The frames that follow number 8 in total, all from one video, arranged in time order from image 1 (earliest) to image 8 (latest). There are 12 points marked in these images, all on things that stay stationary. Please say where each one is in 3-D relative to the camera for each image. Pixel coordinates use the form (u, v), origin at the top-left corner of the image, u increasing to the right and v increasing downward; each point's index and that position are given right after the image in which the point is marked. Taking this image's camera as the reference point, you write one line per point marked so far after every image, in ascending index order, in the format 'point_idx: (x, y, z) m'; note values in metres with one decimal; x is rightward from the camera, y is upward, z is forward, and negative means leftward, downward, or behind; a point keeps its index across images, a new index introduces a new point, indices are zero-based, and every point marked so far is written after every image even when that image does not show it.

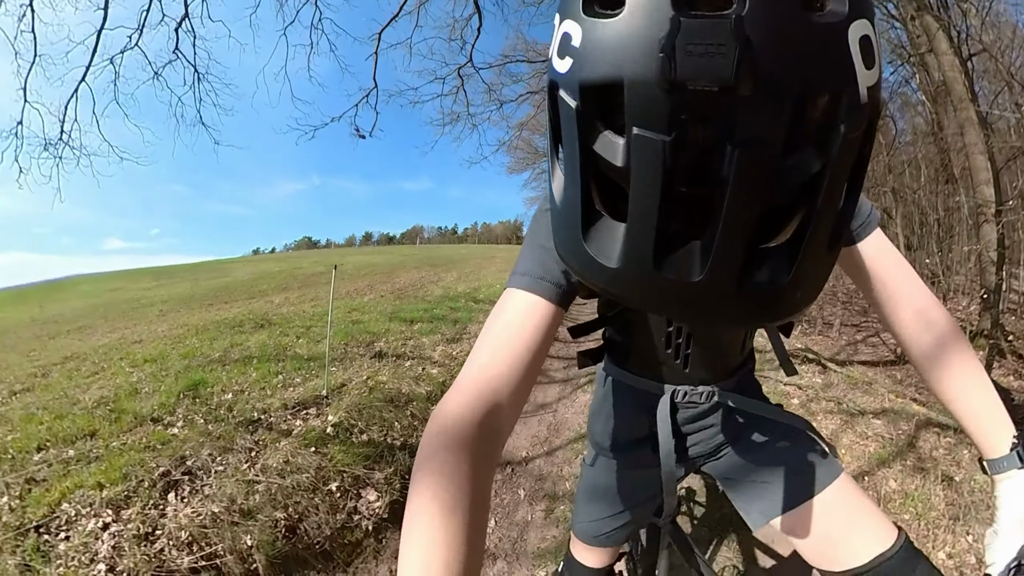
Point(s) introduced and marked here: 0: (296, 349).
0: (-3.2, -1.0, +7.2) m
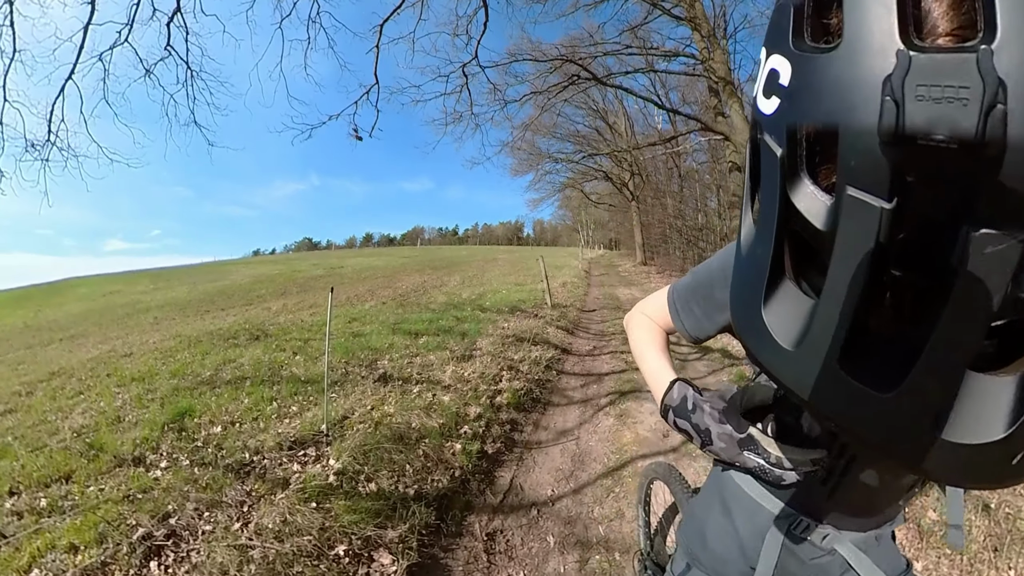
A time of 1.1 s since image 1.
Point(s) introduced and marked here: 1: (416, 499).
0: (-3.0, -1.2, +6.7) m
1: (-0.7, -1.5, +3.6) m
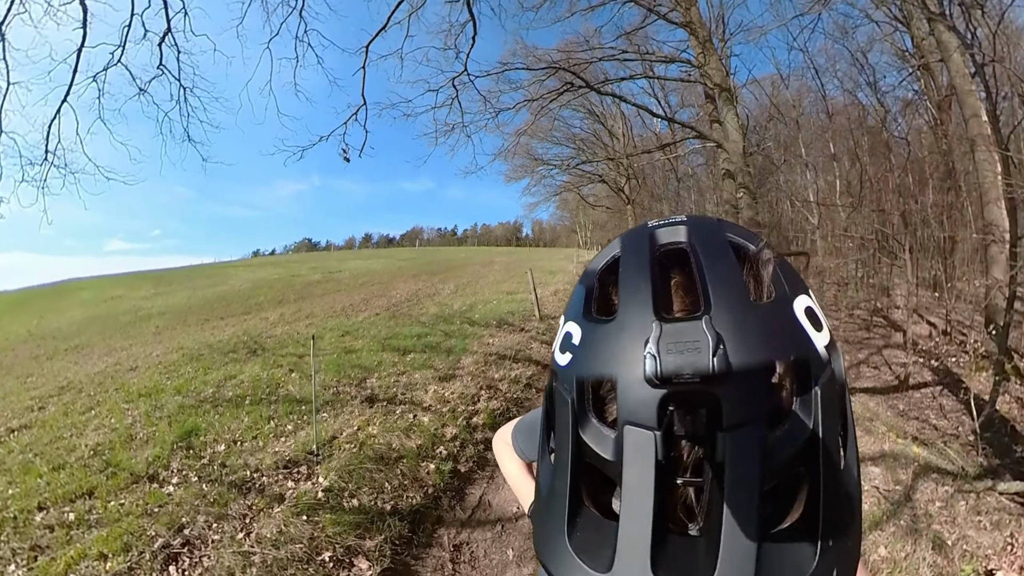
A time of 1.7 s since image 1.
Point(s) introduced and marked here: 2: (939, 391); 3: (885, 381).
0: (-3.3, -1.5, +7.2) m
1: (-1.0, -1.9, +4.1) m
2: (+7.0, -1.6, +7.9) m
3: (+6.4, -1.6, +8.4) m
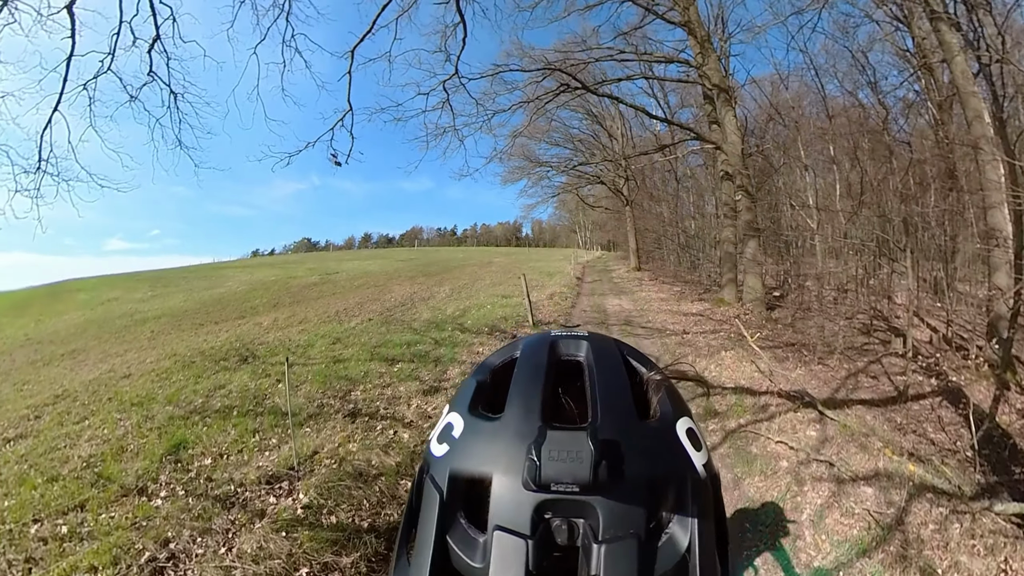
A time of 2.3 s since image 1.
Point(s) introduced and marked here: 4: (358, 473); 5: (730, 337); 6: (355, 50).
0: (-3.5, -1.7, +7.2) m
1: (-1.2, -2.1, +4.2) m
2: (+6.8, -1.8, +7.9) m
3: (+6.2, -1.8, +8.4) m
4: (-1.5, -1.8, +4.8) m
5: (+5.4, -1.2, +12.3) m
6: (-1.6, +2.4, +5.1) m
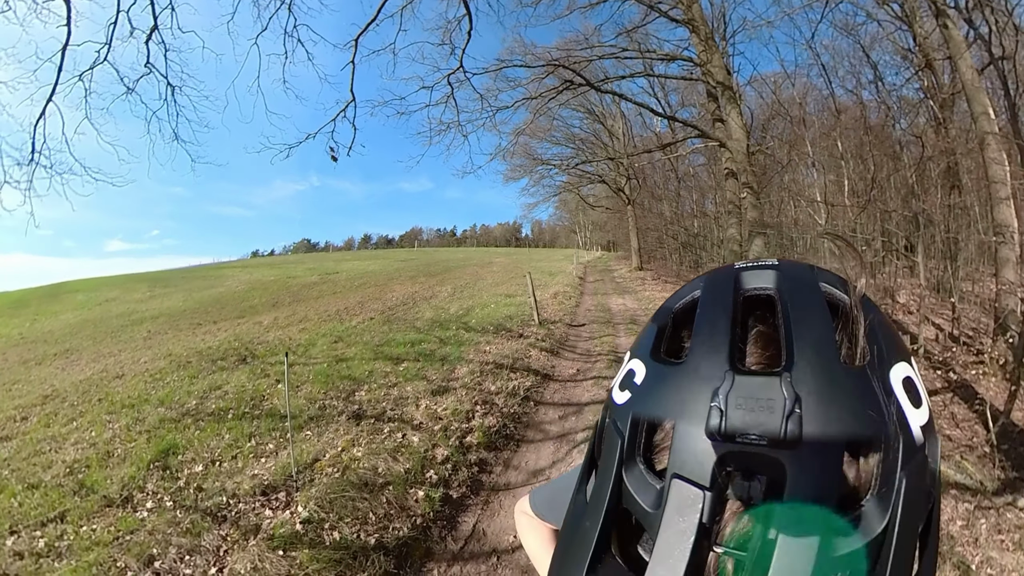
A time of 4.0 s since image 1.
0: (-3.3, -1.6, +6.8) m
1: (-1.0, -2.0, +3.8) m
2: (+6.9, -1.7, +7.5) m
3: (+6.4, -1.7, +8.1) m
4: (-1.3, -1.7, +4.4) m
5: (+5.5, -1.2, +11.9) m
6: (-1.5, +2.5, +4.7) m
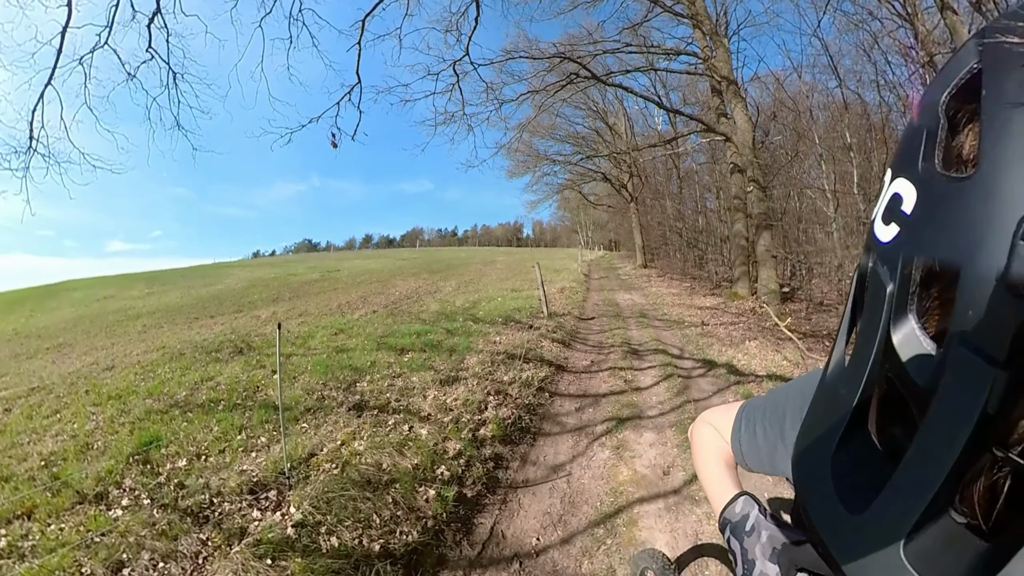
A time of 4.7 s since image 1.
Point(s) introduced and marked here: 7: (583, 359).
0: (-3.1, -1.4, +6.3) m
1: (-0.9, -1.7, +3.2) m
2: (+7.1, -1.5, +7.0) m
3: (+6.6, -1.5, +7.5) m
4: (-1.1, -1.5, +3.8) m
5: (+5.7, -0.9, +11.4) m
6: (-1.3, +2.7, +4.2) m
7: (+1.2, -1.2, +8.6) m
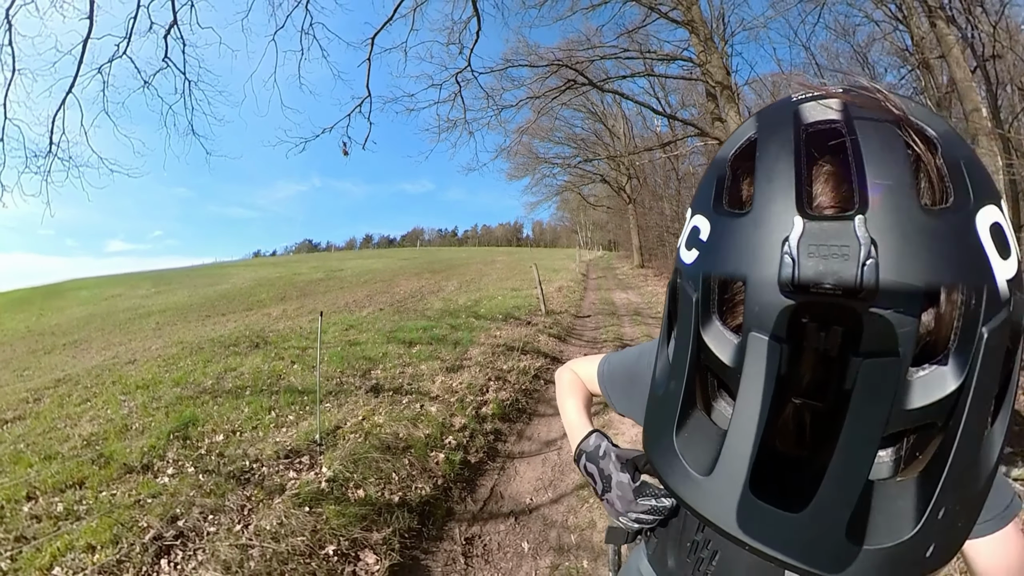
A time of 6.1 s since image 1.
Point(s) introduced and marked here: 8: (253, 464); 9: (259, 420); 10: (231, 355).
0: (-3.2, -1.4, +6.9) m
1: (-0.9, -1.7, +3.9) m
2: (+7.1, -1.5, +7.6) m
3: (+6.6, -1.4, +8.2) m
4: (-1.2, -1.4, +4.5) m
5: (+5.7, -0.9, +12.0) m
6: (-1.3, +2.7, +4.9) m
7: (+1.2, -1.2, +9.3) m
8: (-2.4, -1.6, +4.6) m
9: (-2.9, -1.5, +5.7) m
10: (-5.4, -1.3, +9.5) m
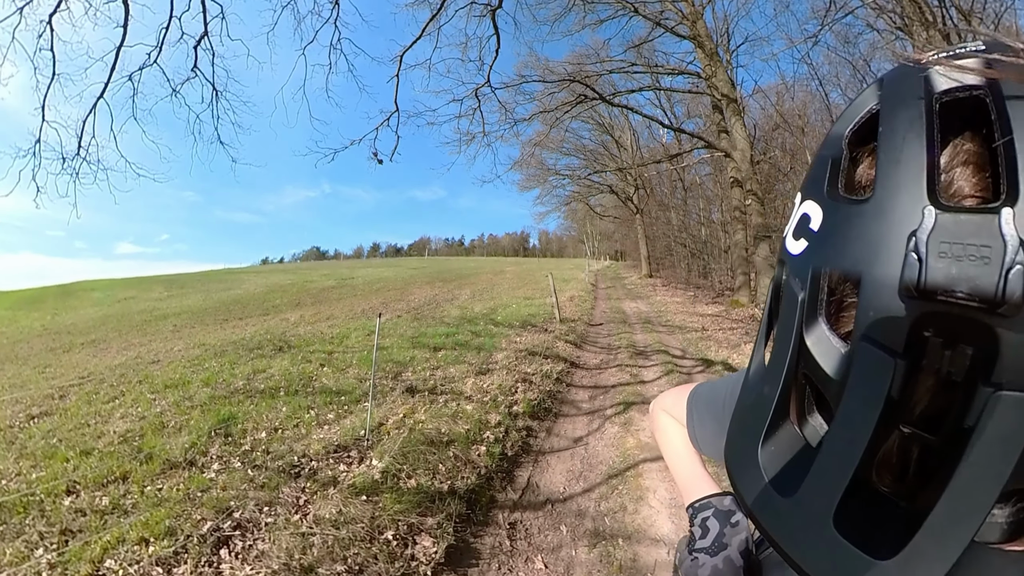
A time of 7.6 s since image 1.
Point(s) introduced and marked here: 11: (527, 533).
0: (-2.8, -1.5, +7.4) m
1: (-0.6, -1.8, +4.3) m
2: (+7.4, -1.6, +7.9) m
3: (+6.9, -1.6, +8.5) m
4: (-0.8, -1.5, +4.9) m
5: (+6.1, -1.1, +12.4) m
6: (-1.0, +2.7, +5.3) m
7: (+1.6, -1.4, +9.7) m
8: (-2.1, -1.7, +5.0) m
9: (-2.6, -1.6, +6.1) m
10: (-5.0, -1.4, +9.9) m
11: (+0.1, -2.0, +4.1) m
